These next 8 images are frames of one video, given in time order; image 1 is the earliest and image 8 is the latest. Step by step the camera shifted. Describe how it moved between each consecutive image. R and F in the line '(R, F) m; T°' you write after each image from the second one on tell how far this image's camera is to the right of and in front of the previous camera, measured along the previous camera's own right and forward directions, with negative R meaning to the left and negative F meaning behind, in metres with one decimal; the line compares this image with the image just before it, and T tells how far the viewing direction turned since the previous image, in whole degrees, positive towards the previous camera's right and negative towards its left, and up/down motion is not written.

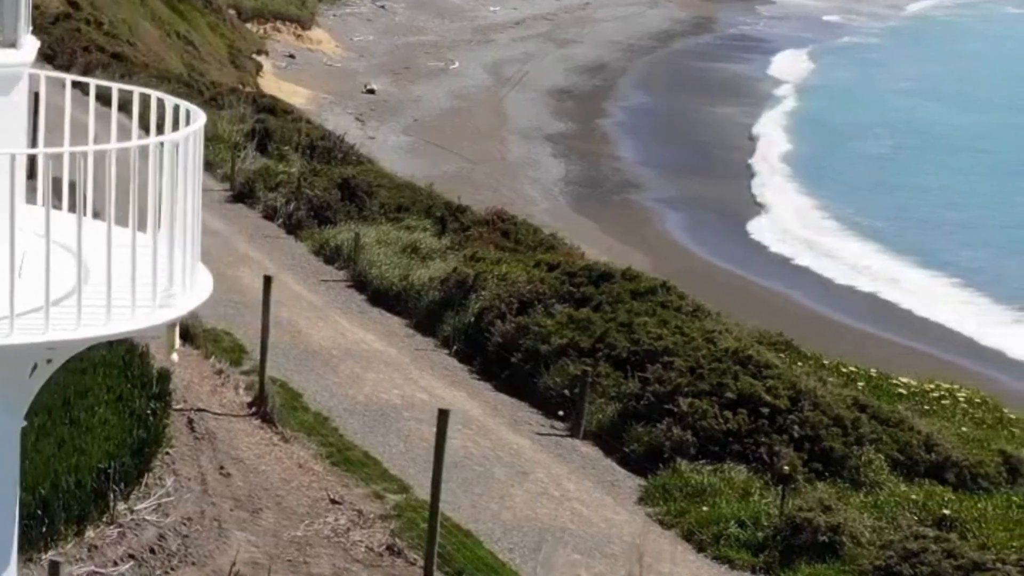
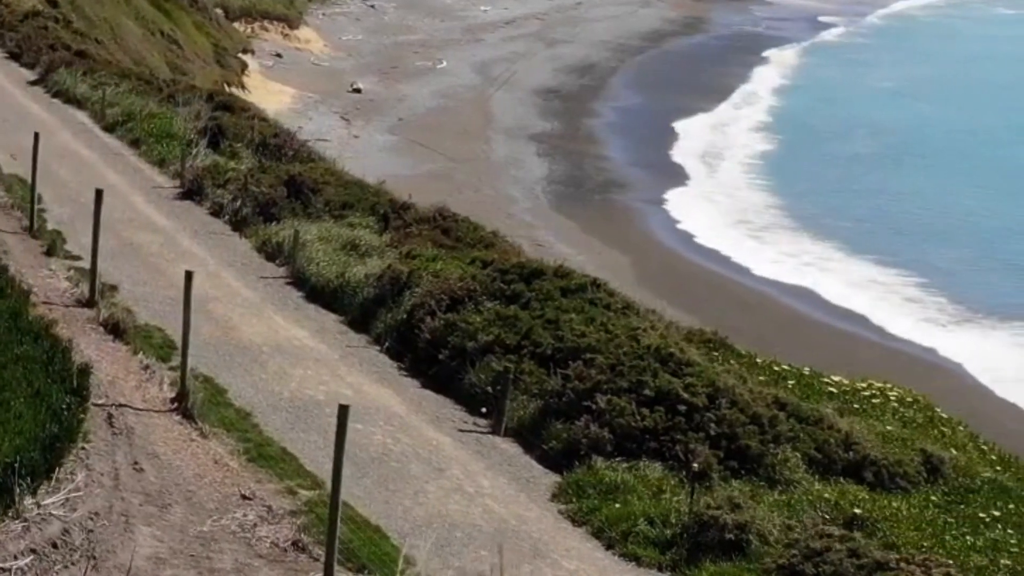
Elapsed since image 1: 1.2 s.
(+1.1, 0.0) m; -1°
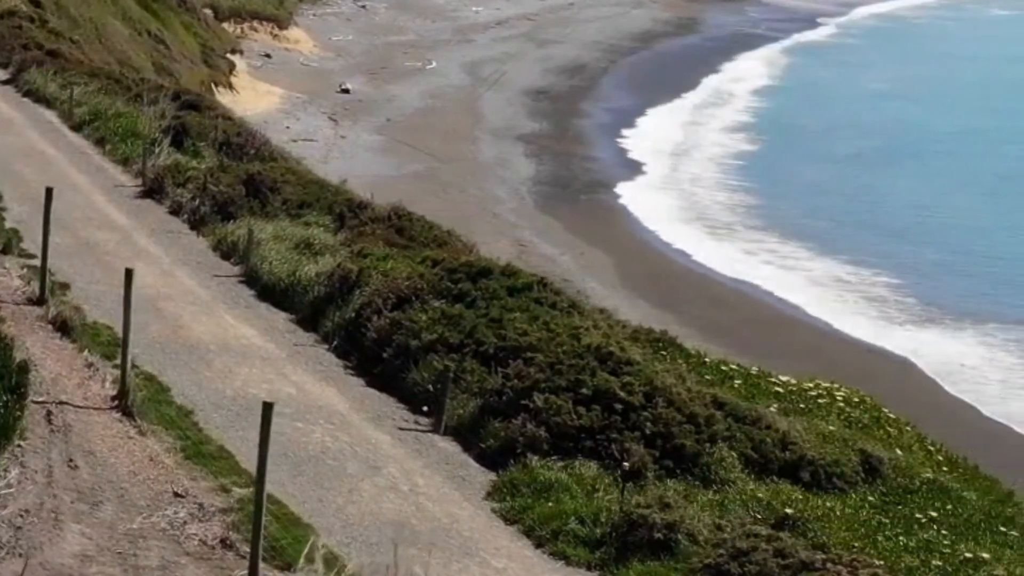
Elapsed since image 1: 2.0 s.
(+0.8, 0.0) m; 0°
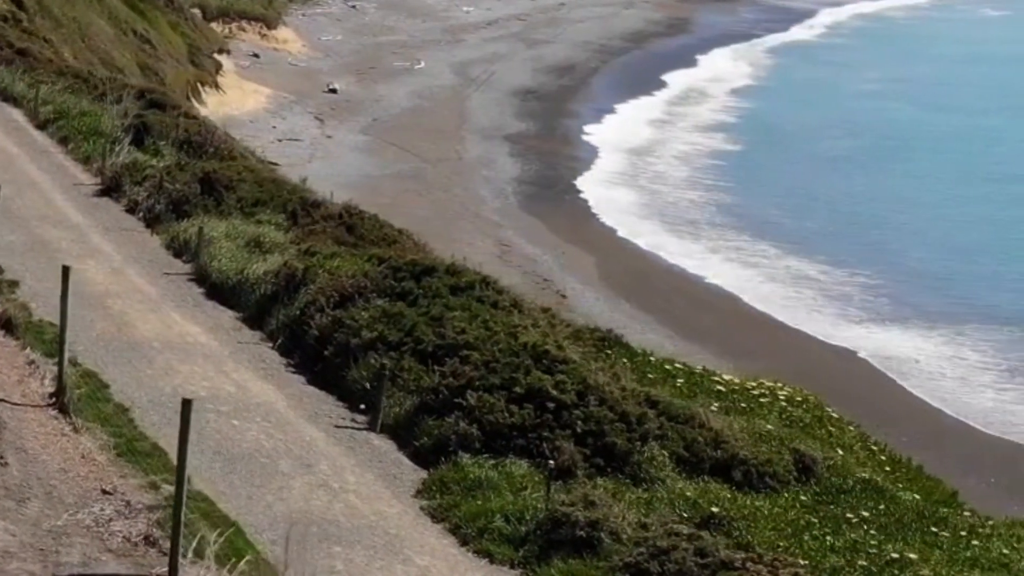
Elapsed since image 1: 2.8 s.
(+0.9, 0.0) m; 0°
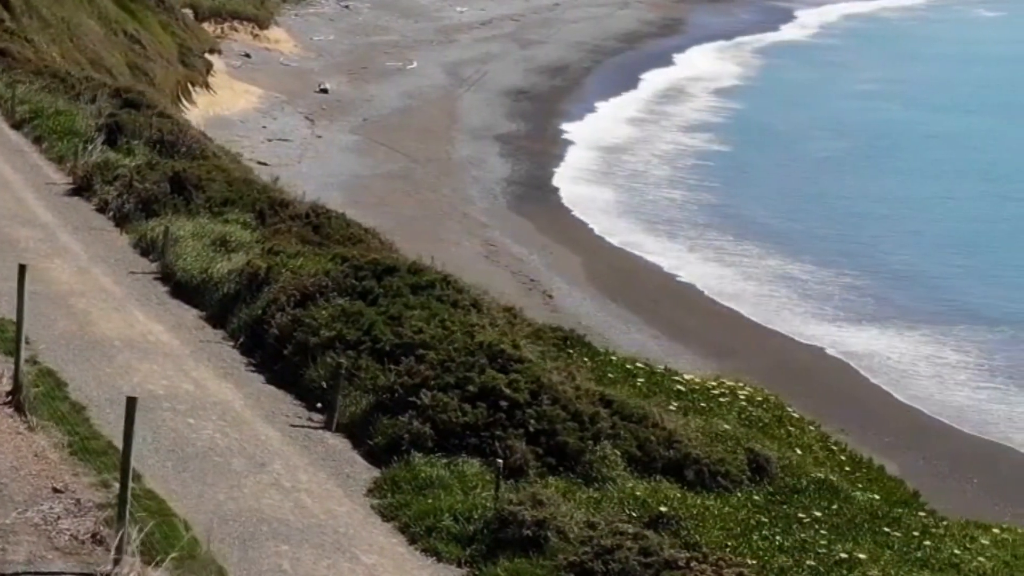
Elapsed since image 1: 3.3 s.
(+0.6, 0.0) m; 0°
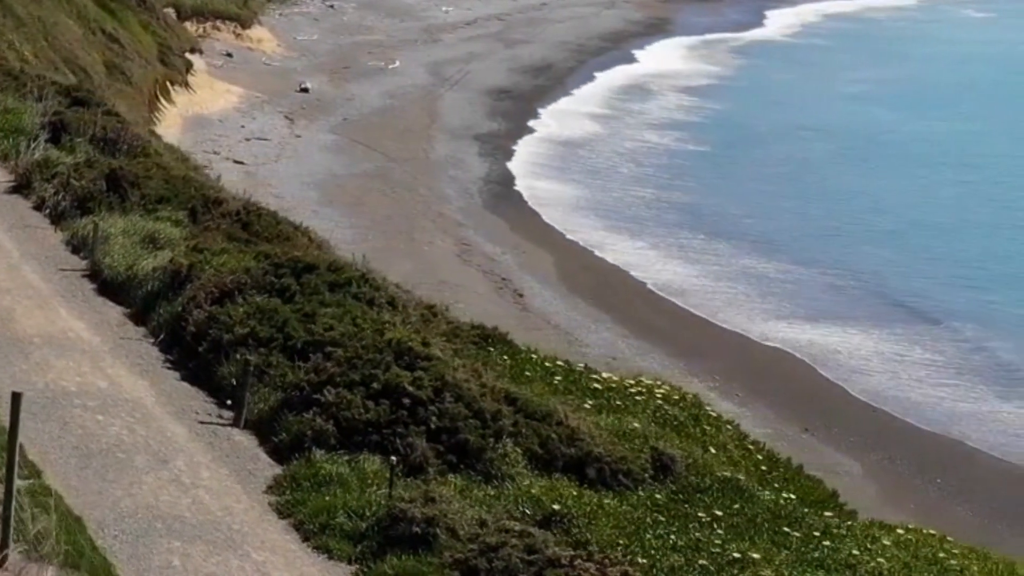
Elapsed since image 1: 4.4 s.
(+1.2, +0.1) m; -1°
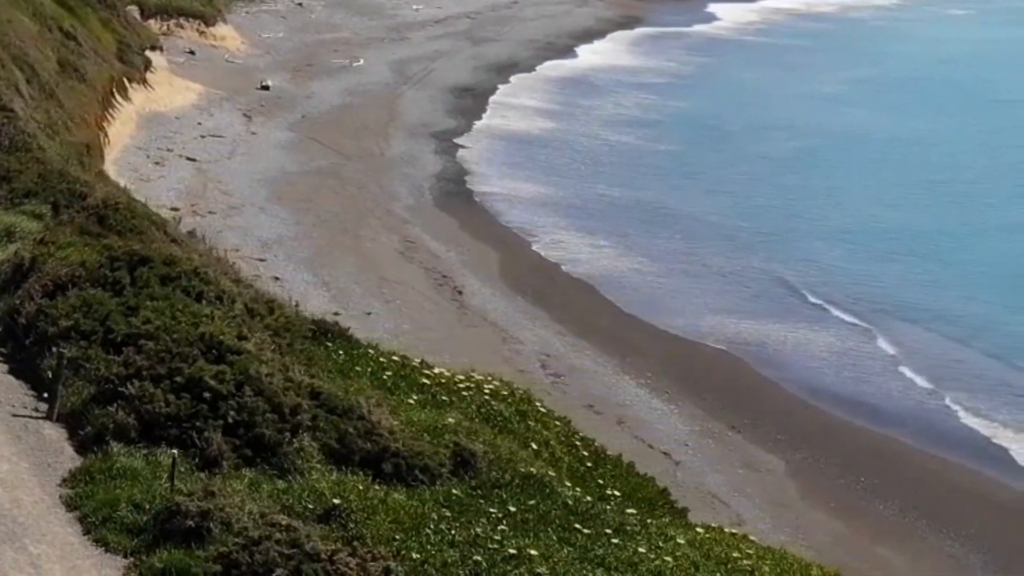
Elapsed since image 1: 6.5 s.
(+2.4, +0.1) m; -1°
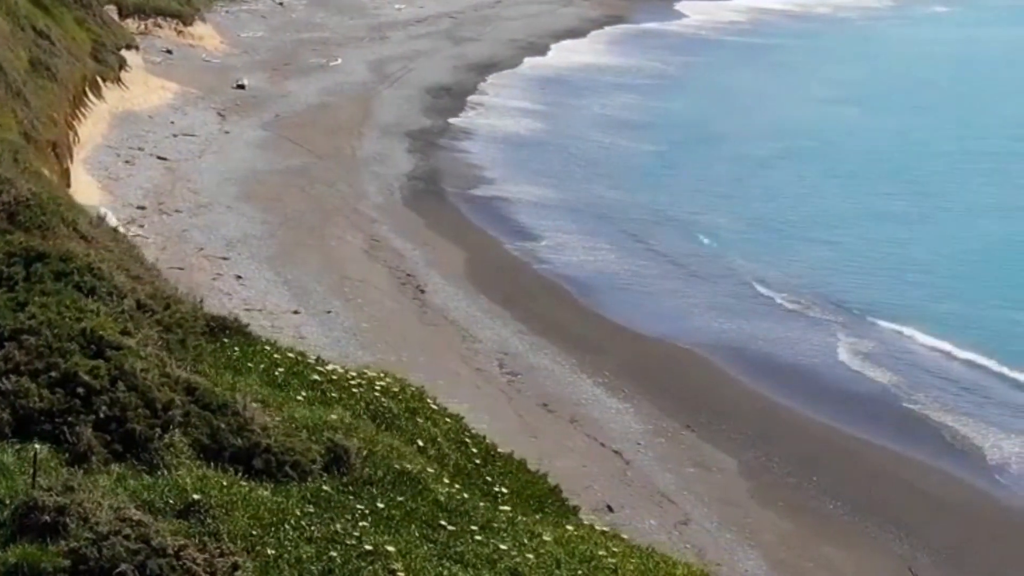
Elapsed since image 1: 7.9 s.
(+1.5, +0.1) m; -1°
